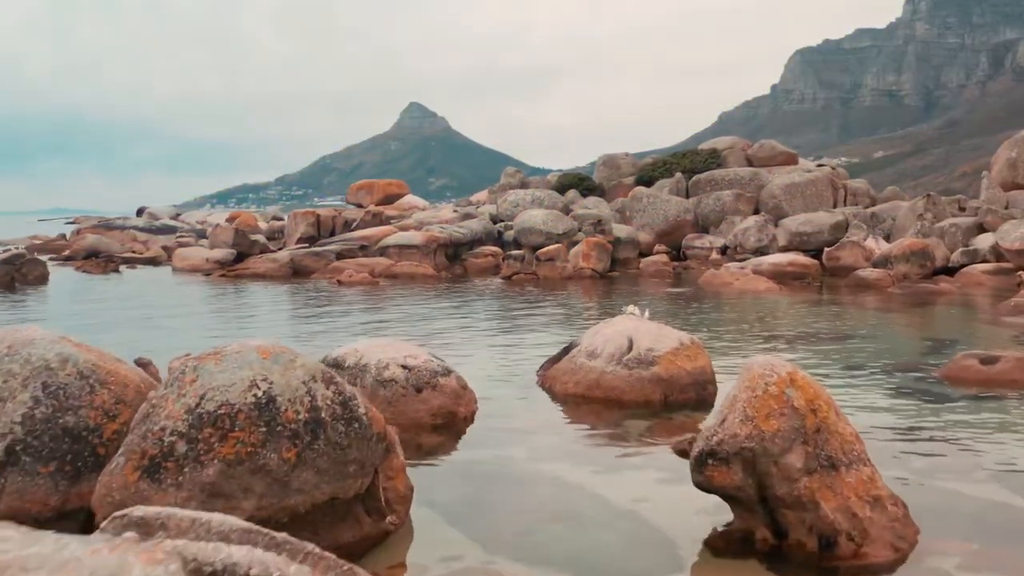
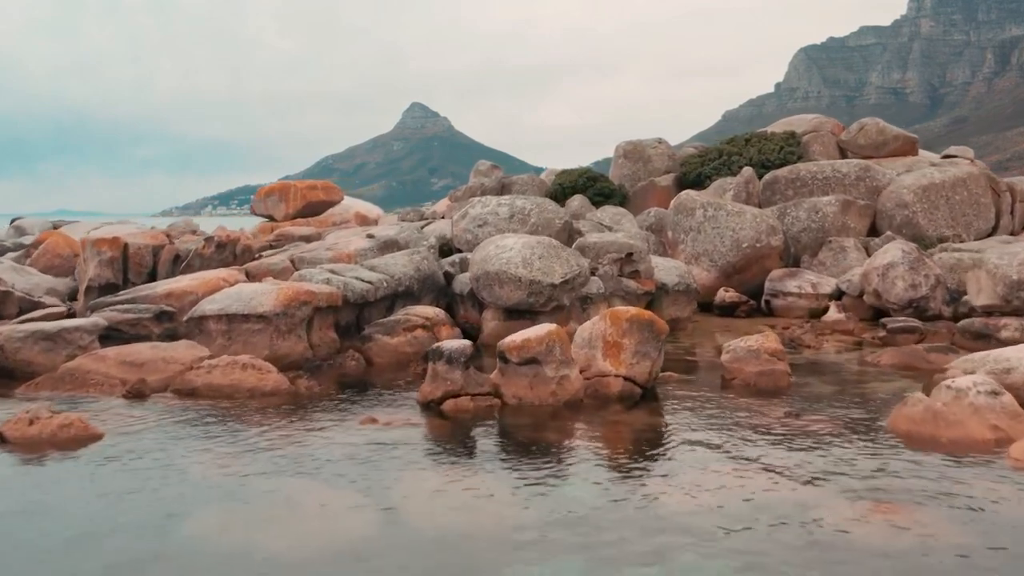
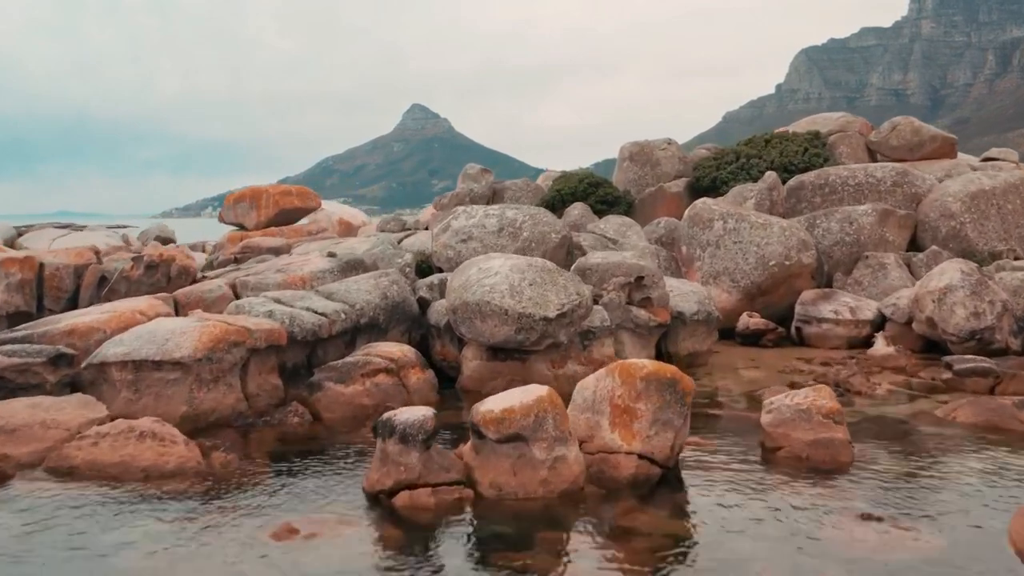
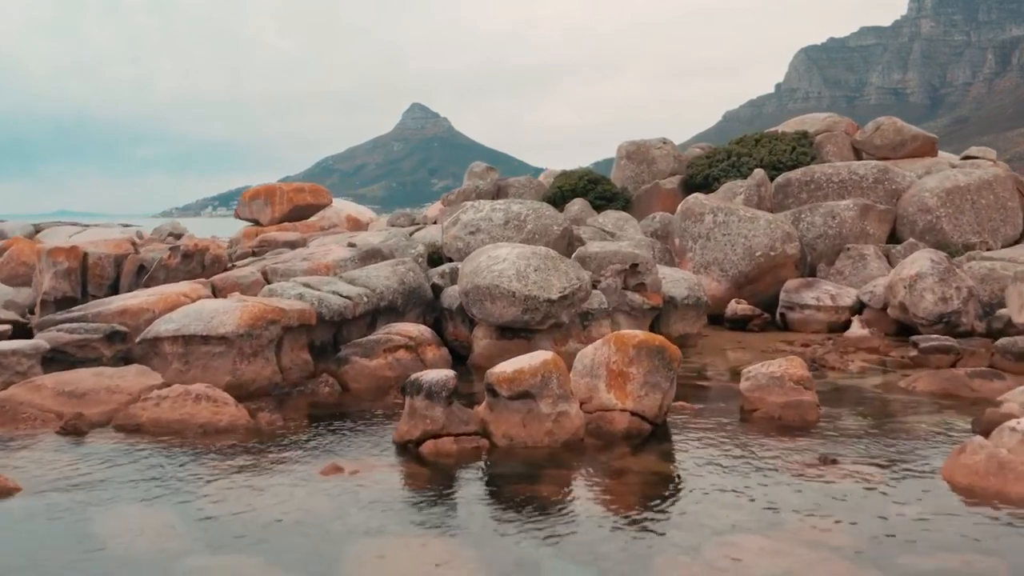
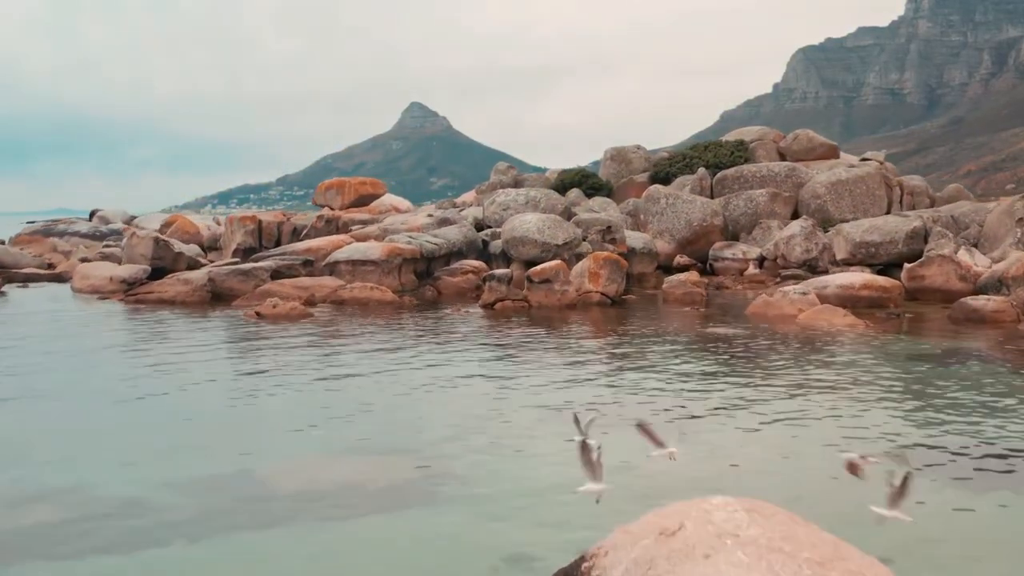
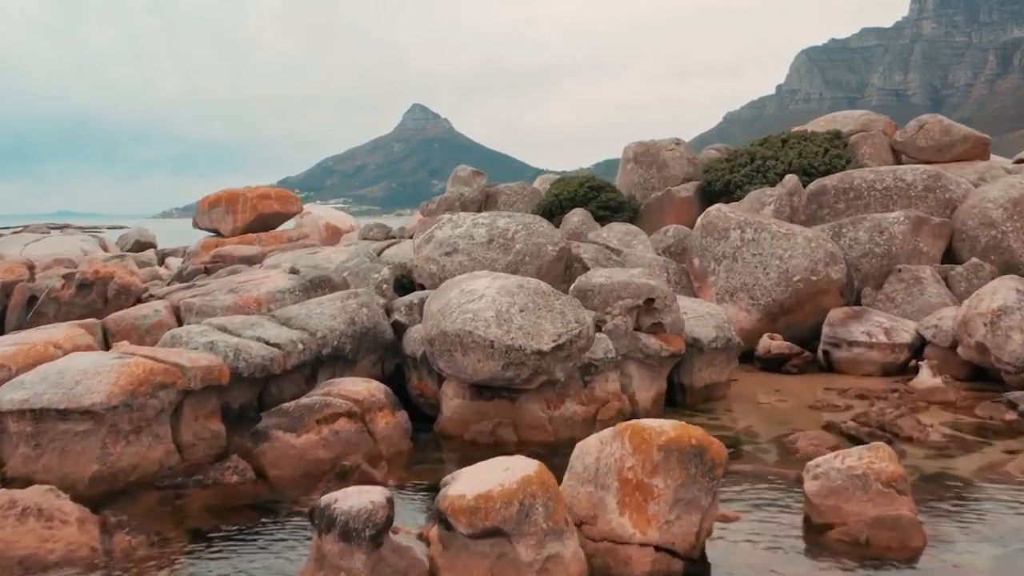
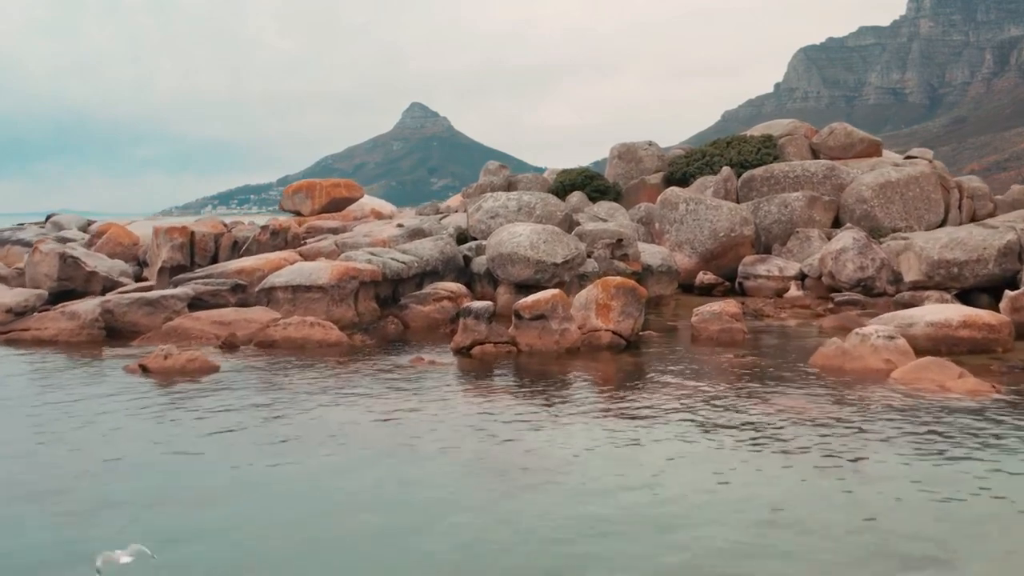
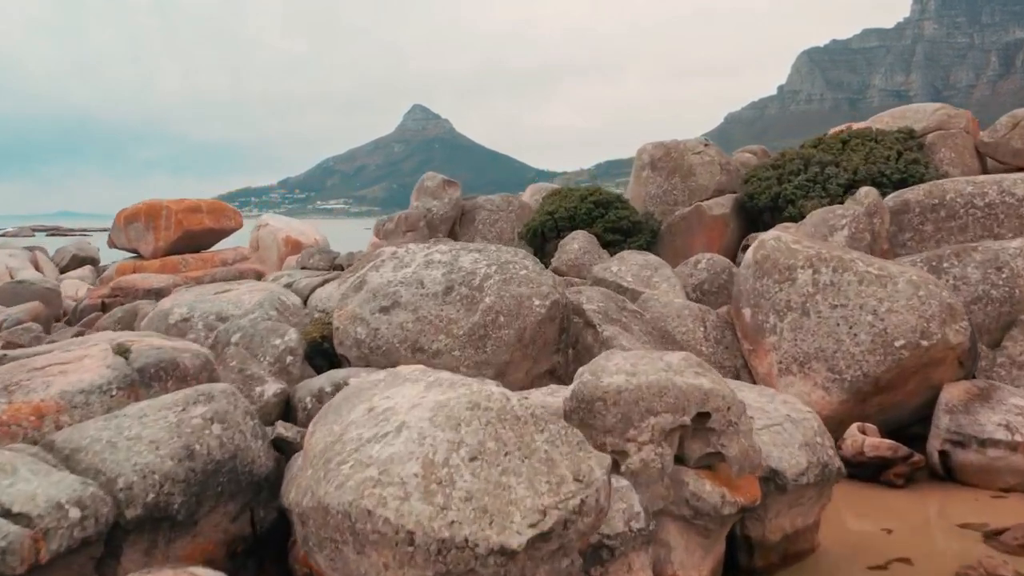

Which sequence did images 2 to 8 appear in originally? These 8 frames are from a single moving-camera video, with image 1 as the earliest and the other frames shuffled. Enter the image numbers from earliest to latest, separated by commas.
5, 7, 2, 4, 3, 6, 8
